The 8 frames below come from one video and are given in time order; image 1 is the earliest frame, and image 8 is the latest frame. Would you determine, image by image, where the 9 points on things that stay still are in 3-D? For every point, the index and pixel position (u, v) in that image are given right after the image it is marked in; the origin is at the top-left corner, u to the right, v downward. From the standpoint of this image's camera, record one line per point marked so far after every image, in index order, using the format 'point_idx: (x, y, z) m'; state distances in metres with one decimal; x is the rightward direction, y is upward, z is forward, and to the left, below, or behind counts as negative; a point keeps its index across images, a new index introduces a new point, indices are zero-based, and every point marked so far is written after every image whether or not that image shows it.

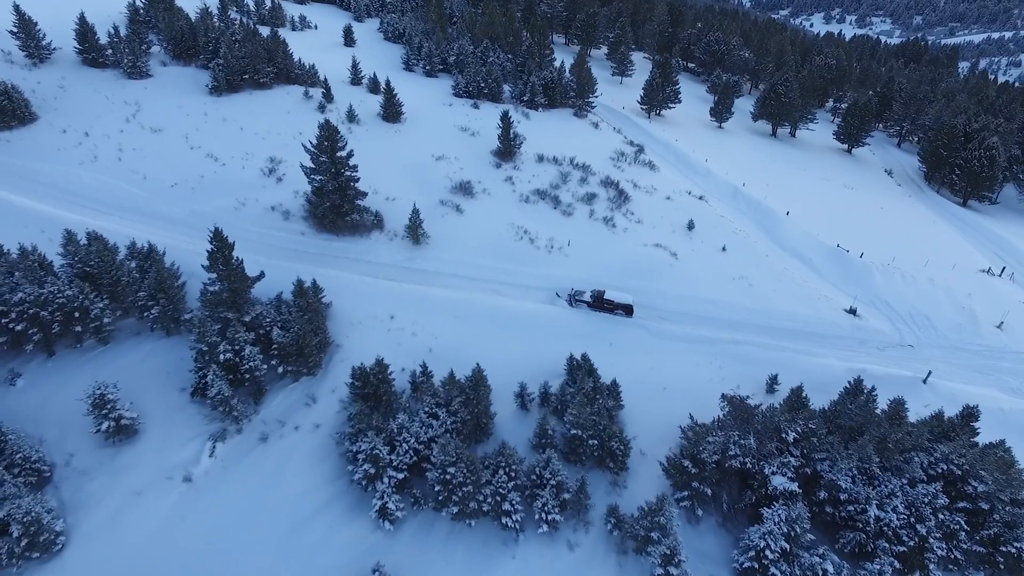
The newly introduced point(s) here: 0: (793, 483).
0: (+7.3, -5.1, +16.9) m
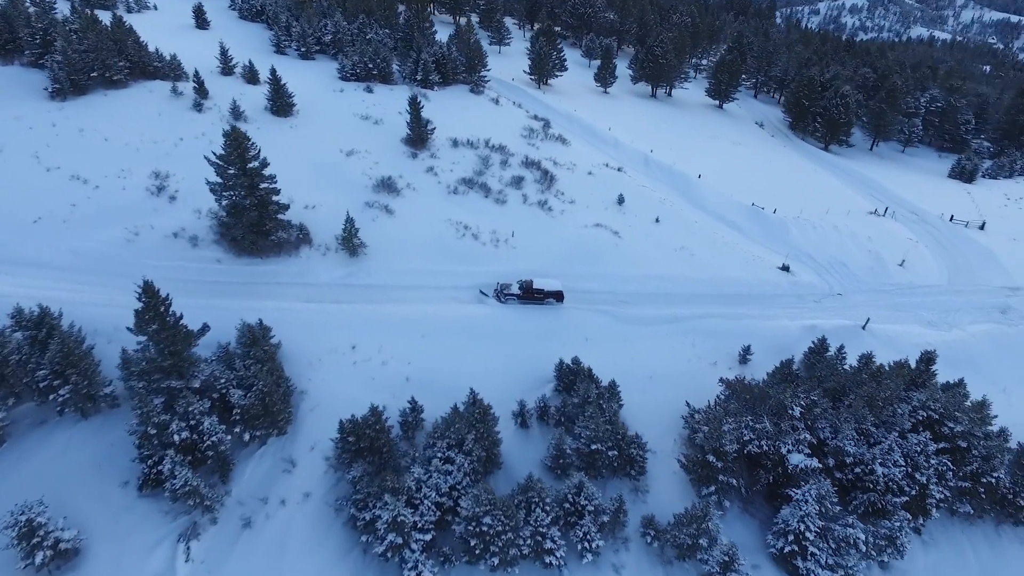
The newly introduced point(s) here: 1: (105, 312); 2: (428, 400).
0: (+7.9, -4.6, +17.0) m
1: (-12.5, -1.0, +19.5) m
2: (-2.6, -3.4, +18.9) m
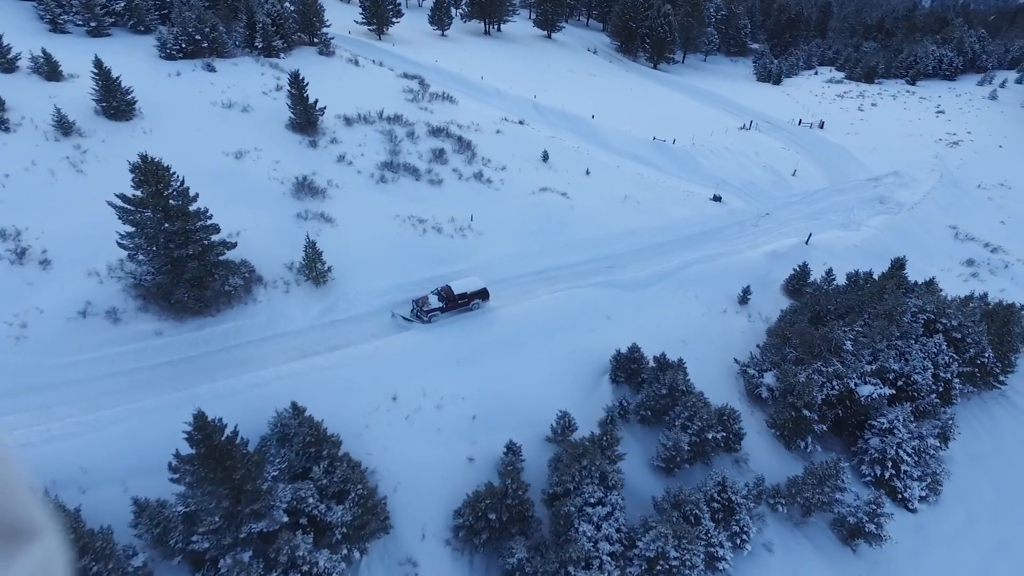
0: (+10.6, -2.9, +18.1) m
1: (-9.9, -3.8, +13.9) m
2: (-0.1, -3.9, +16.6) m
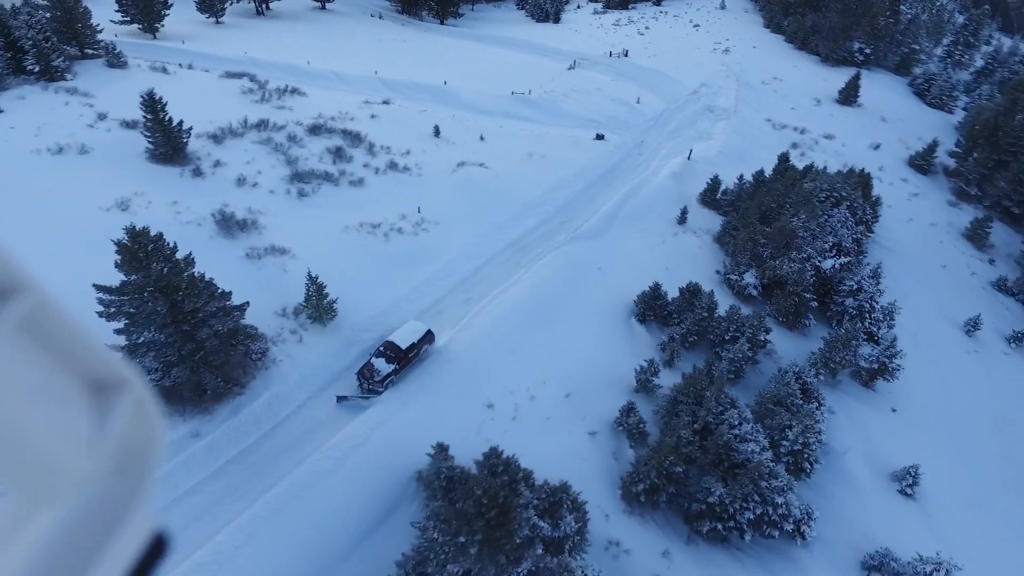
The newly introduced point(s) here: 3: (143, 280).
0: (+11.3, +1.0, +21.8) m
1: (-5.4, -5.8, +11.4) m
2: (+2.6, -3.1, +17.1) m
3: (-7.8, +0.2, +13.2) m
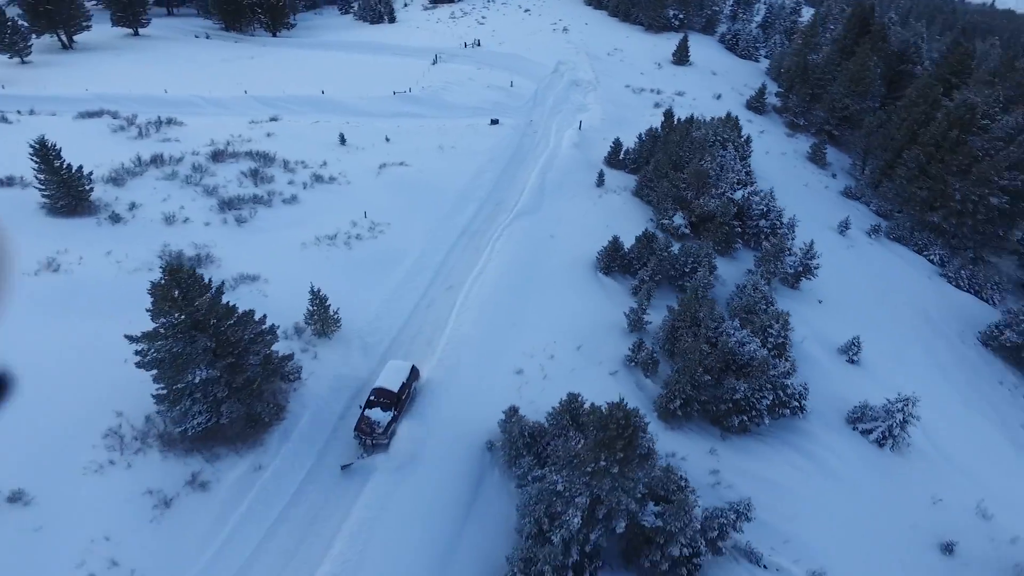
0: (+9.4, +3.9, +25.5) m
1: (-2.8, -6.0, +11.7) m
2: (+3.0, -1.7, +19.0) m
3: (-6.7, -0.5, +12.6) m
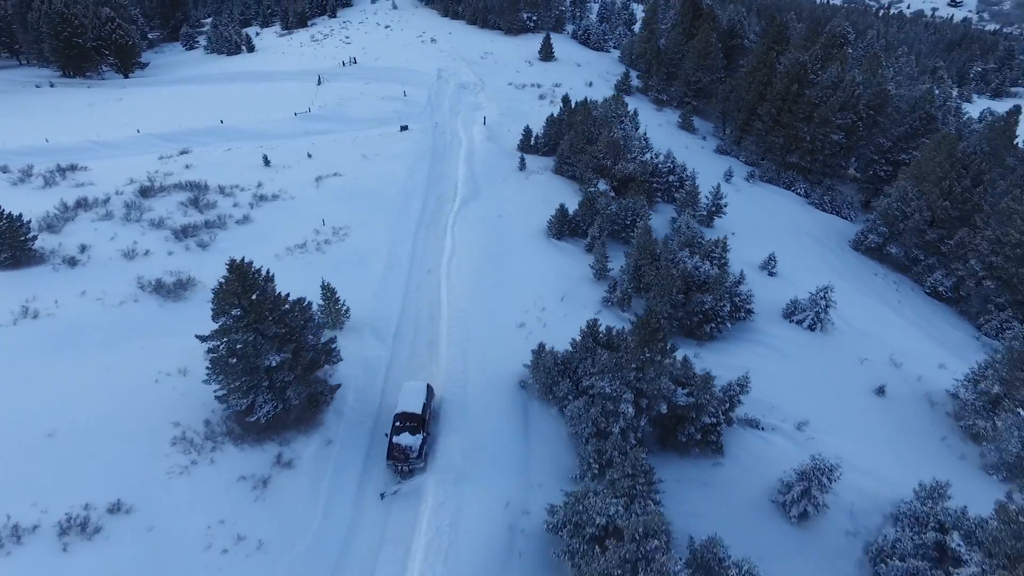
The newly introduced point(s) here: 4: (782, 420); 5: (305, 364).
0: (+6.5, +6.3, +29.3) m
1: (-0.8, -5.0, +13.4) m
2: (+2.5, -0.1, +21.7) m
3: (-5.7, -0.4, +13.6) m
4: (+7.5, -3.7, +17.2) m
5: (-5.0, -1.8, +14.9) m
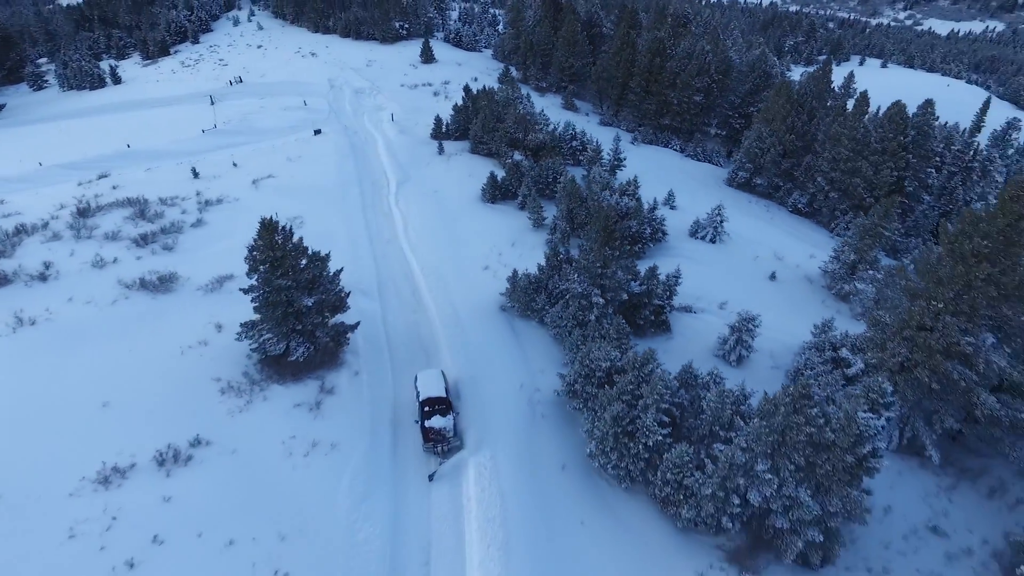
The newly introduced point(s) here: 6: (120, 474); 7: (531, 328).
0: (+2.2, +8.8, +33.5) m
1: (-0.4, -3.1, +16.4) m
2: (+0.7, +2.0, +25.2) m
3: (-5.9, +0.7, +15.8) m
4: (+6.8, -0.6, +21.7) m
5: (-5.2, -0.6, +17.2) m
6: (-8.4, -4.0, +13.4) m
7: (+0.6, -1.3, +19.9) m
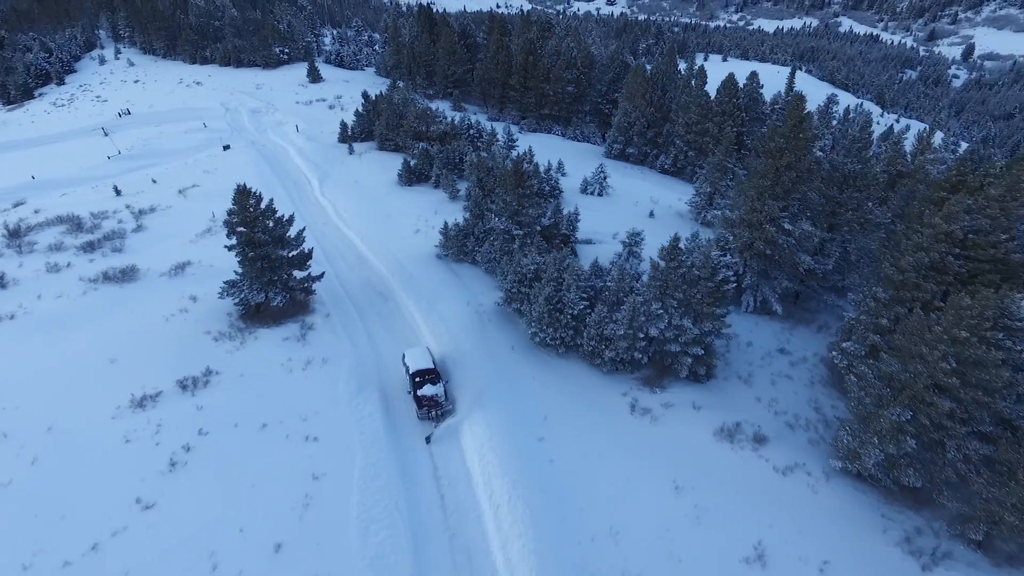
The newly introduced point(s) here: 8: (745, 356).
0: (-3.8, +10.3, +37.8) m
1: (-2.0, -1.0, +20.3) m
2: (-3.0, +3.8, +29.2) m
3: (-7.8, +2.1, +18.9) m
4: (+3.9, +2.2, +26.7) m
5: (-7.1, +0.8, +20.3) m
6: (-9.3, -2.9, +15.9) m
7: (-1.8, +0.8, +23.9) m
8: (+7.2, -2.1, +19.0) m
